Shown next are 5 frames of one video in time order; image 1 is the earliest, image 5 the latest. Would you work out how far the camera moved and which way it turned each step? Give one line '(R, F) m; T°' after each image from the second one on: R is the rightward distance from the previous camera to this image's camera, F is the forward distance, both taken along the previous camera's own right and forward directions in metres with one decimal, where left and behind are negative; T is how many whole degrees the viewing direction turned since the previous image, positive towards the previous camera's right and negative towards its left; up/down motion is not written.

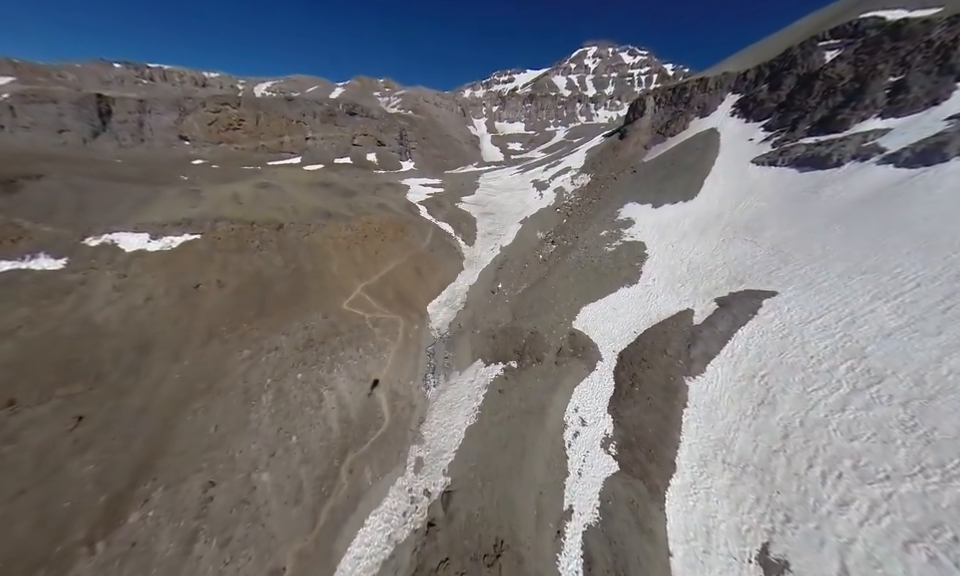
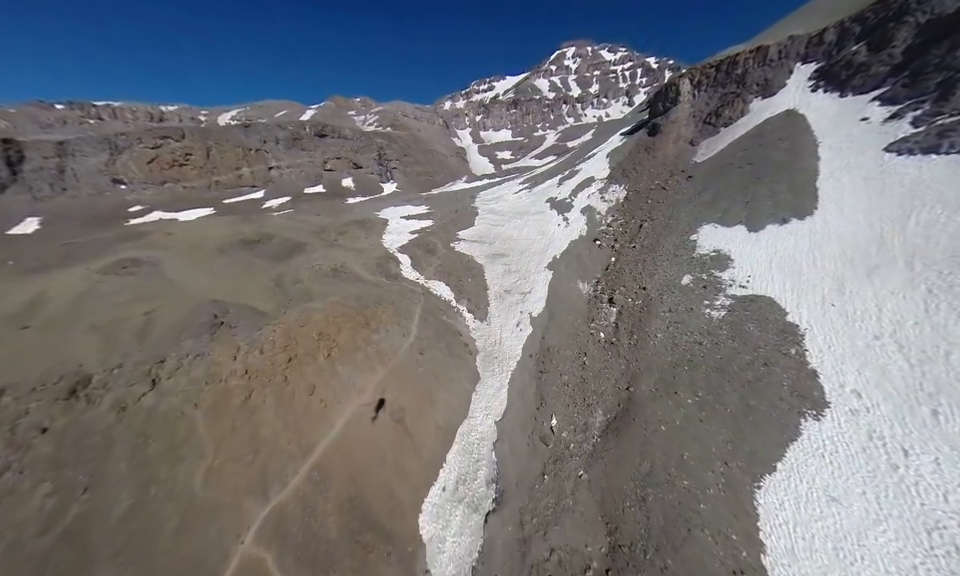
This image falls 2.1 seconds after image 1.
(-1.3, +13.8) m; +1°
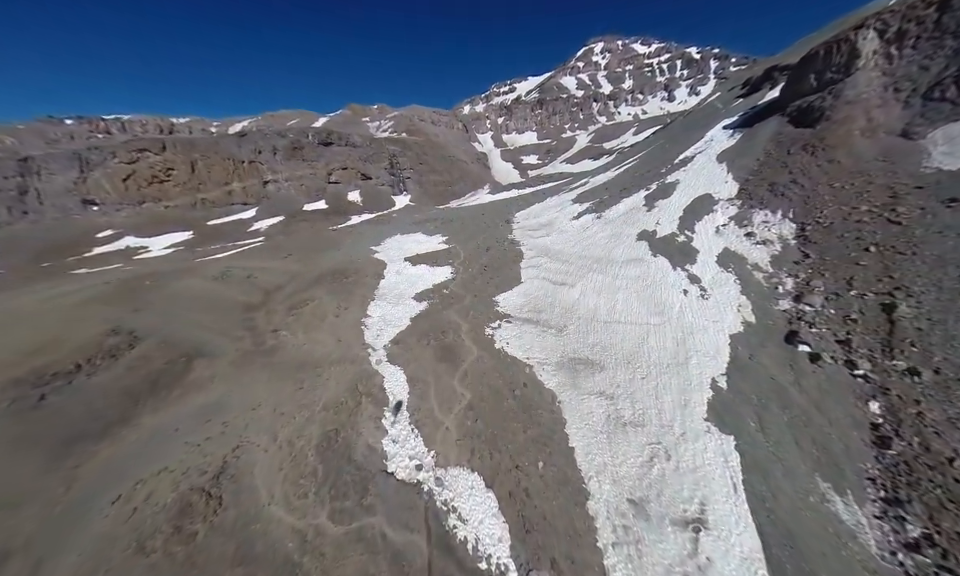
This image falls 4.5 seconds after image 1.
(-2.6, +16.0) m; -4°
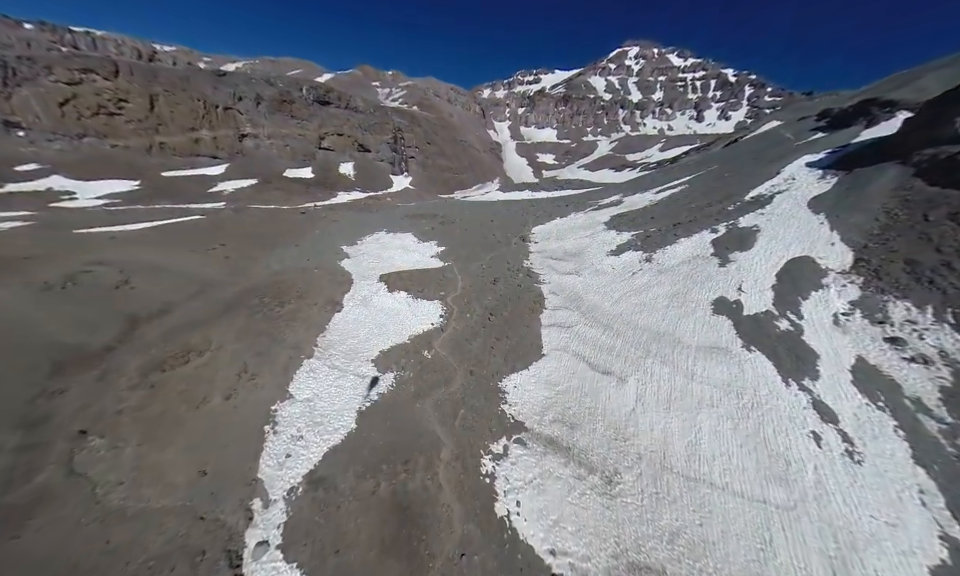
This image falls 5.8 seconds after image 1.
(-1.0, +8.2) m; +2°
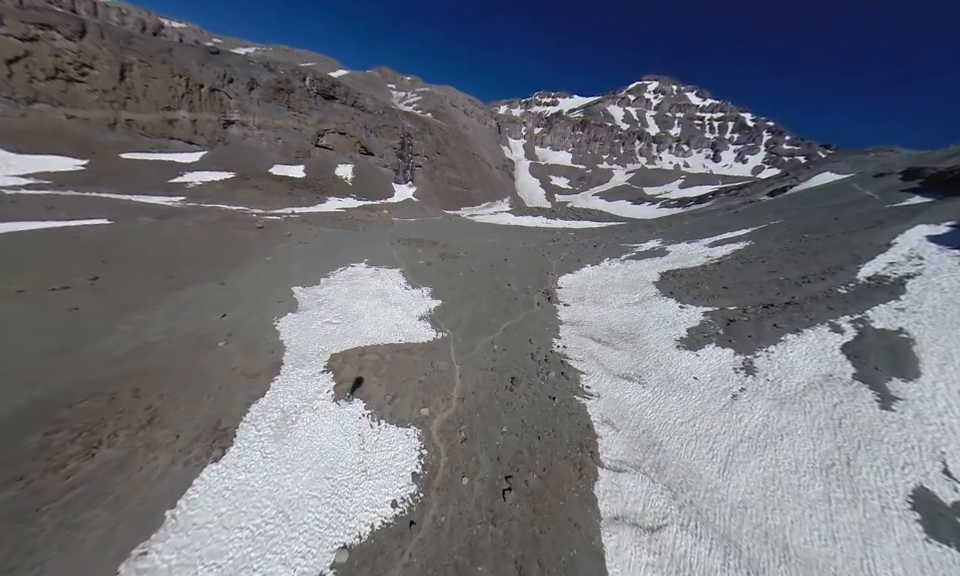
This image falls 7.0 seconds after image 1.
(-0.9, +8.2) m; +1°
